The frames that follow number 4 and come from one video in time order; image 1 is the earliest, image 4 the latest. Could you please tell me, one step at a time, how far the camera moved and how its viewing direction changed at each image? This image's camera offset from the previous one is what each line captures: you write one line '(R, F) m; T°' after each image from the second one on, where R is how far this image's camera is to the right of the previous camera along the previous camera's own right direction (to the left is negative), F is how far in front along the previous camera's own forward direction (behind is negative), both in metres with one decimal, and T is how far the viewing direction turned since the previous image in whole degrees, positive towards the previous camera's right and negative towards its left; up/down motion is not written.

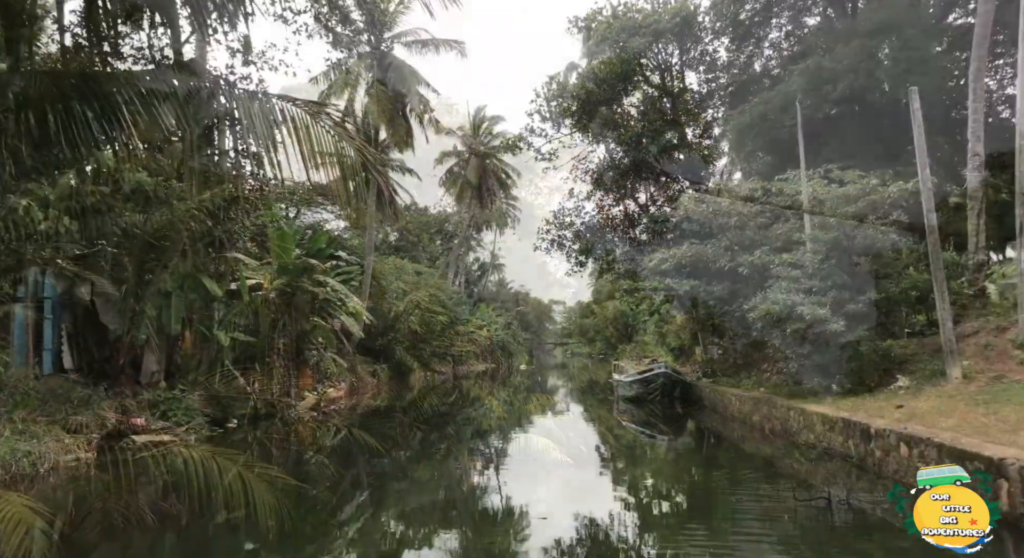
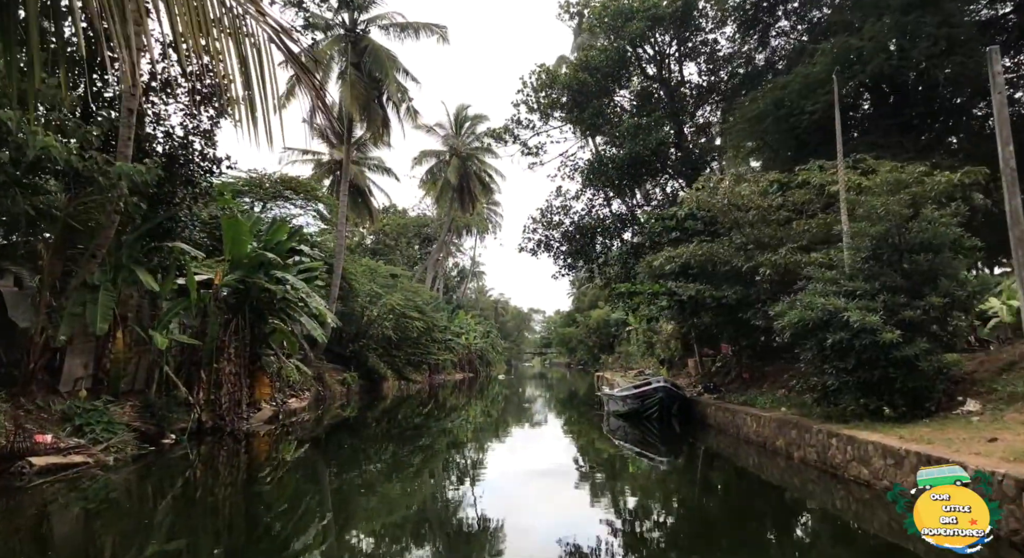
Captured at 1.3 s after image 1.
(-0.1, +1.2) m; +2°
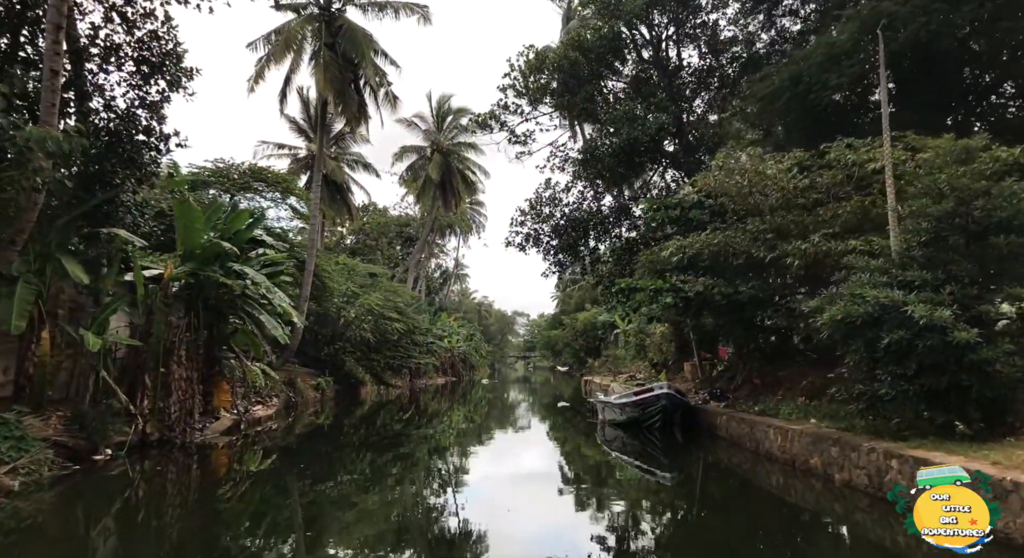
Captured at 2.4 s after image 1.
(-0.1, +1.1) m; +2°
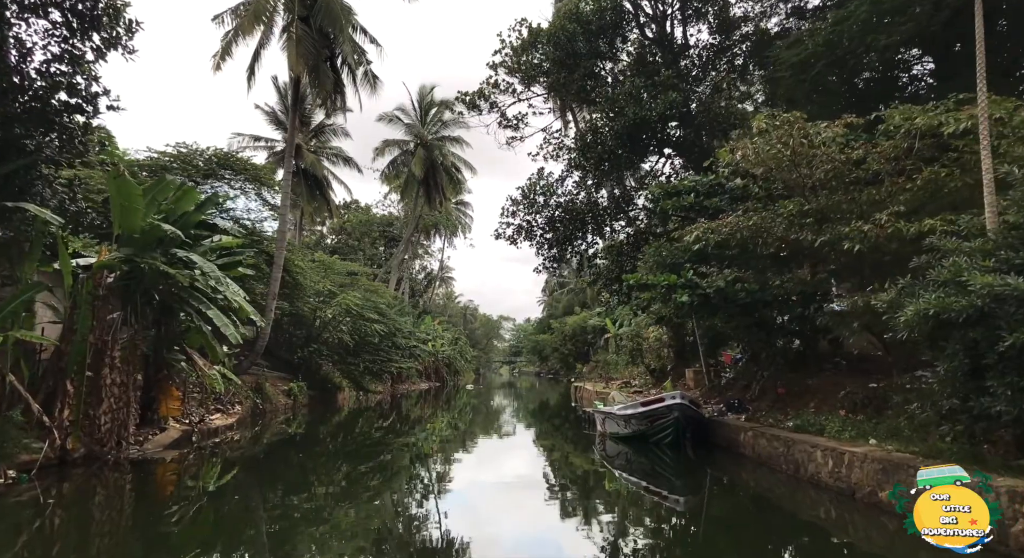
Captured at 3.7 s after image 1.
(-0.1, +1.2) m; +1°
